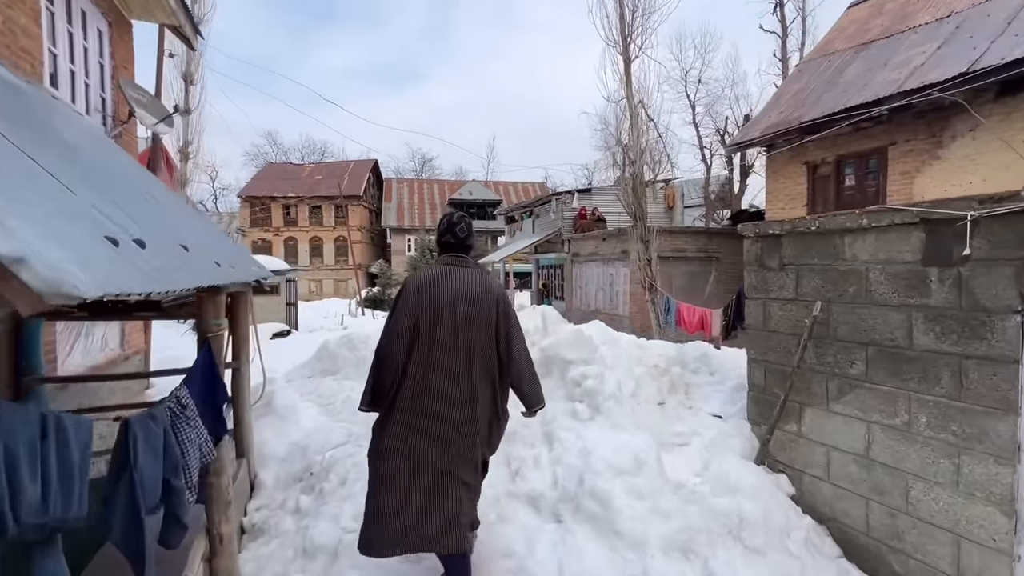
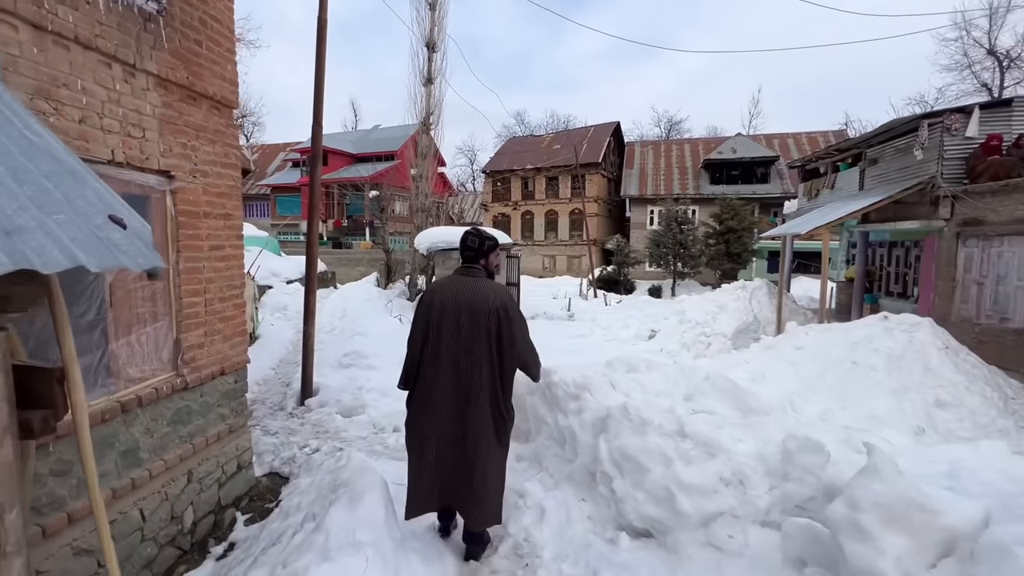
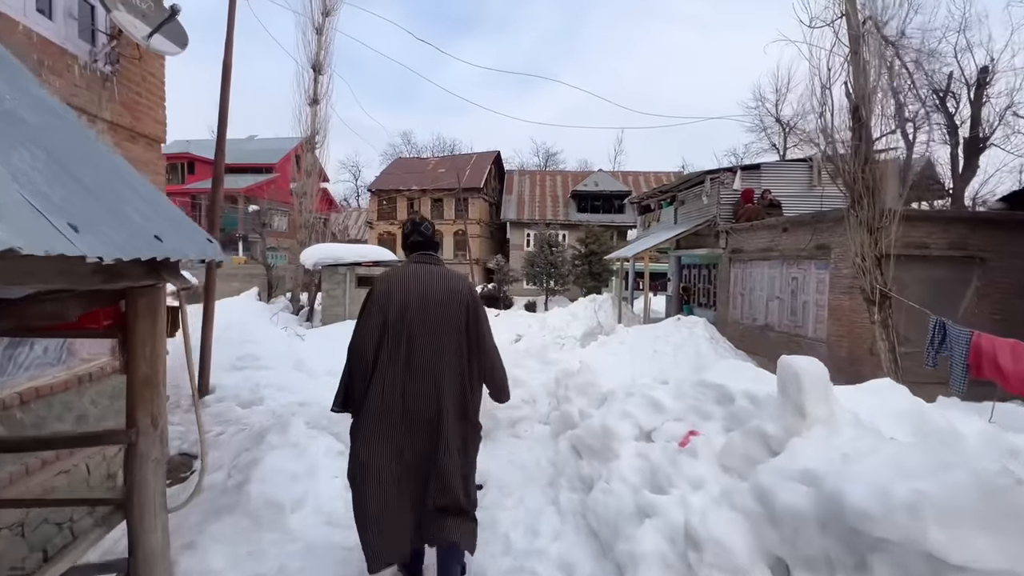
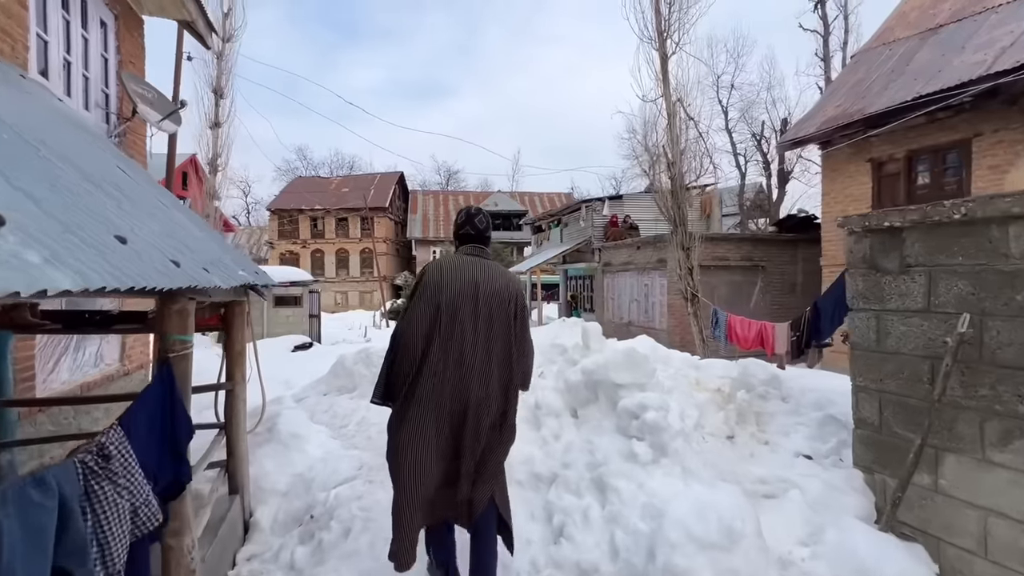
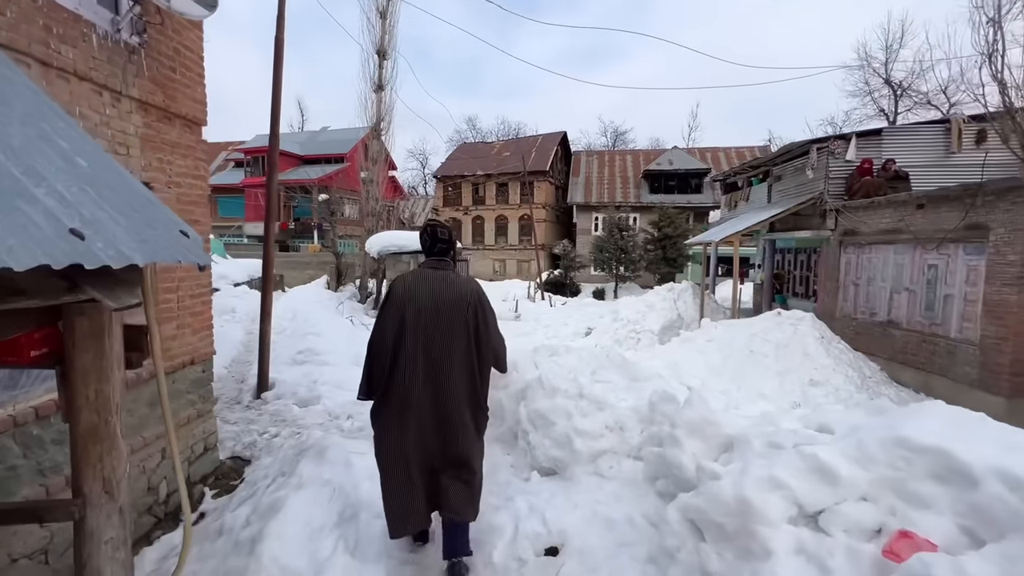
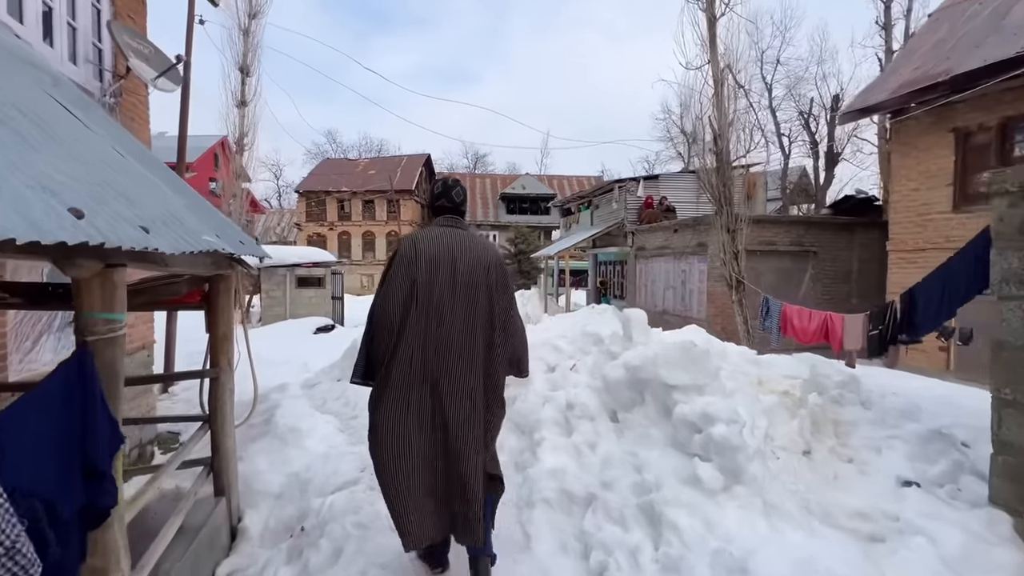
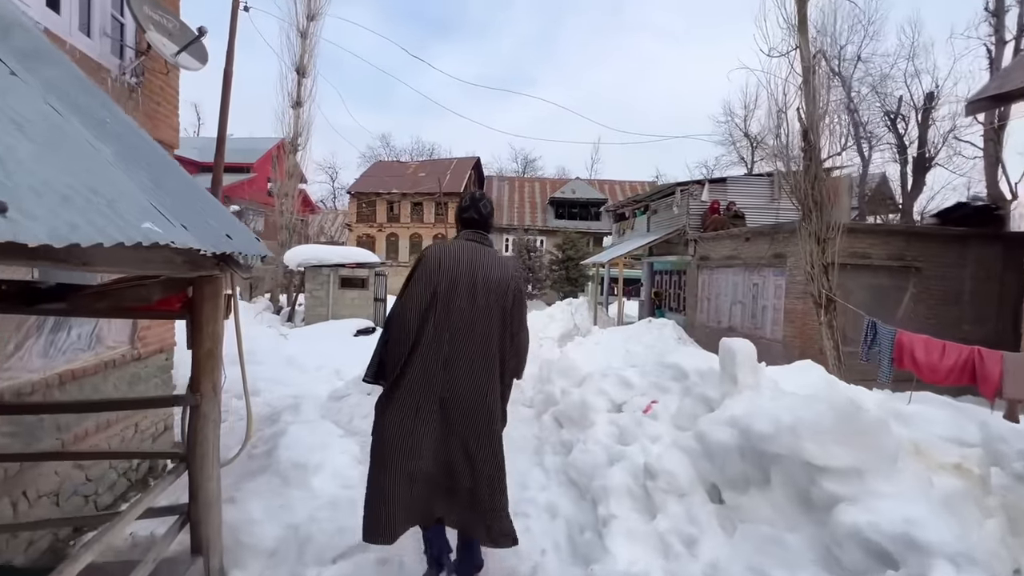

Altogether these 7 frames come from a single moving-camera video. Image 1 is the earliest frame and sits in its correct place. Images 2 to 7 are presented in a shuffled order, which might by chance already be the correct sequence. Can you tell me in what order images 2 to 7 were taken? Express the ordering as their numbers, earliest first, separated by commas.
4, 6, 7, 3, 5, 2
